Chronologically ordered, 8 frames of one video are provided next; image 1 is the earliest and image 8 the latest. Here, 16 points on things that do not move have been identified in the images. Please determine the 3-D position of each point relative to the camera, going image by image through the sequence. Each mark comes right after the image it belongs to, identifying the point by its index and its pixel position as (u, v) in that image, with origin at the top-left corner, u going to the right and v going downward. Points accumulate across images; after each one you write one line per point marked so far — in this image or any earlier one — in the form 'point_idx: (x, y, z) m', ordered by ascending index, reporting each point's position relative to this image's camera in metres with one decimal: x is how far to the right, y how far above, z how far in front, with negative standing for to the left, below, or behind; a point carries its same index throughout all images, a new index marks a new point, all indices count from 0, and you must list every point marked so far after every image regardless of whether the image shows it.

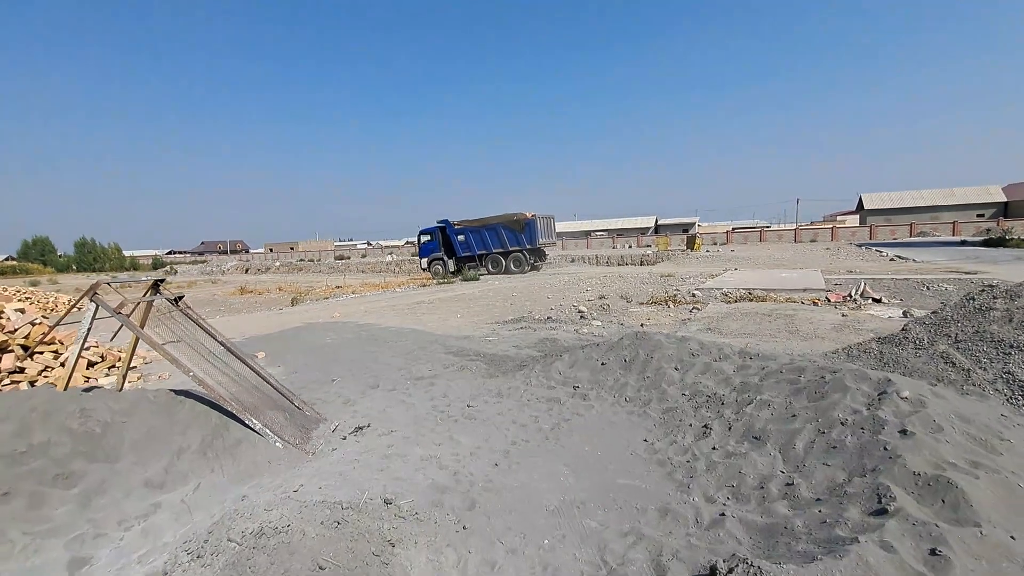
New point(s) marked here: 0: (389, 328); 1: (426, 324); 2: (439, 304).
0: (-2.8, -0.9, +11.4) m
1: (-2.0, -0.8, +11.9) m
2: (-2.3, -0.5, +15.3) m
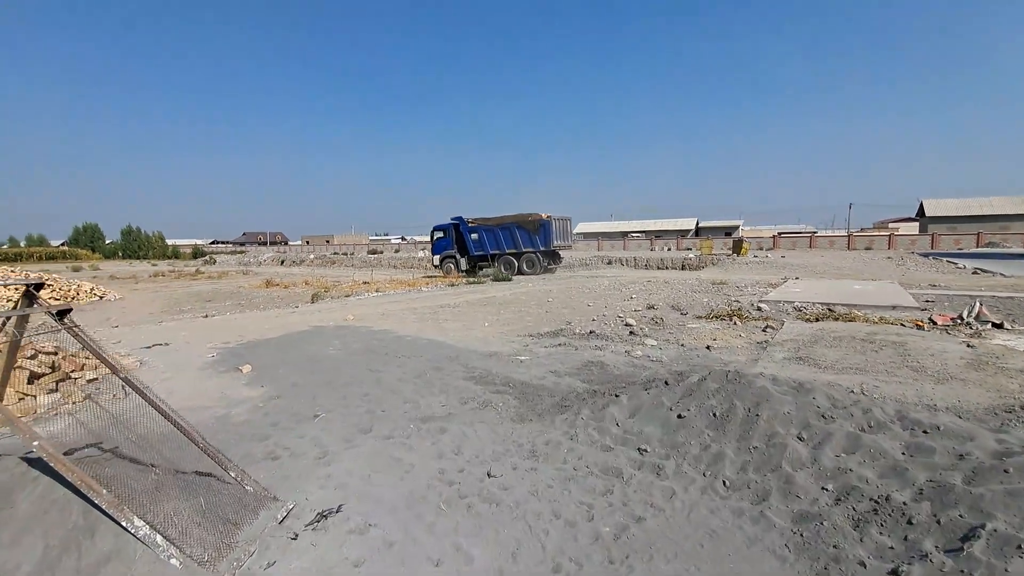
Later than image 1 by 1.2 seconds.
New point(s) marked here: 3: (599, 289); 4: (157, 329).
0: (-2.1, -1.0, +9.8) m
1: (-1.3, -0.9, +10.2) m
2: (-1.3, -0.5, +13.7) m
3: (+3.1, 0.0, +18.4) m
4: (-8.6, -0.9, +12.2) m
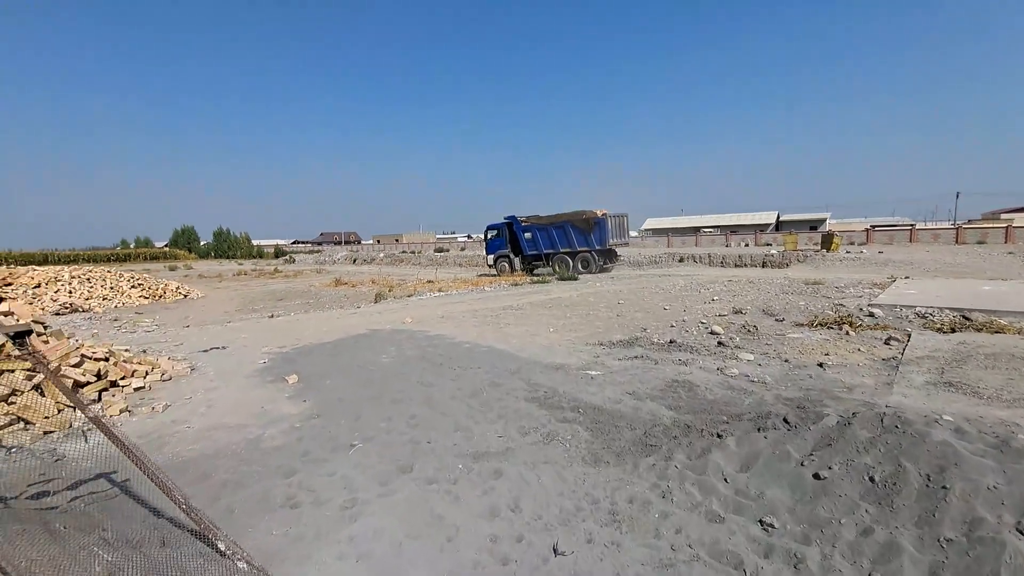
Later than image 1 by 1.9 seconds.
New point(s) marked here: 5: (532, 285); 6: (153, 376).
0: (-0.9, -1.0, +9.0) m
1: (-0.1, -1.0, +9.3) m
2: (+0.4, -0.6, +12.7) m
3: (+5.4, 0.0, +16.9) m
4: (-7.0, -1.0, +12.2) m
5: (+0.6, +0.1, +20.1) m
6: (-5.0, -1.2, +7.1) m
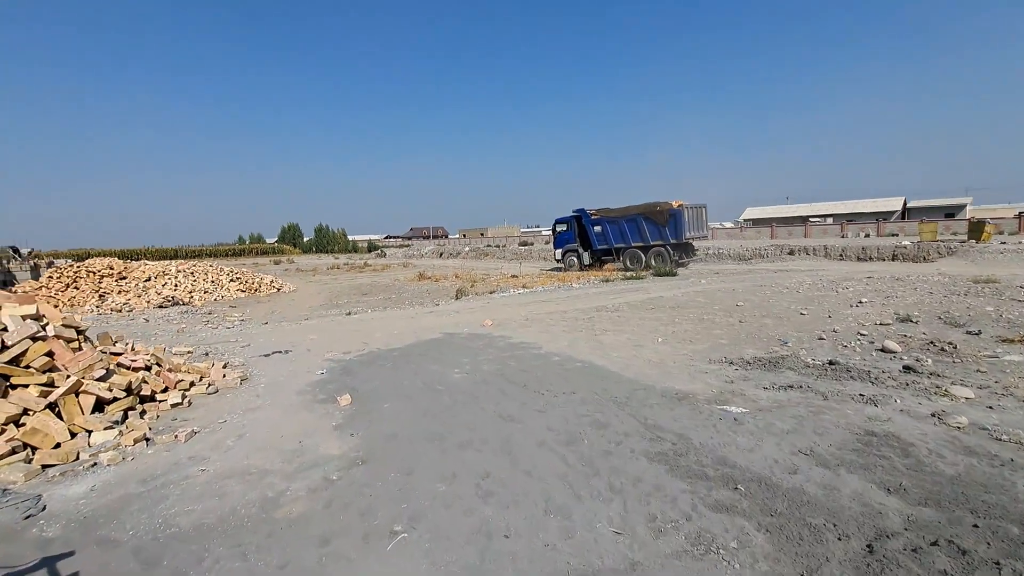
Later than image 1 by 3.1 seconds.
0: (+0.5, -1.0, +7.4) m
1: (+1.4, -1.0, +7.5) m
2: (+2.4, -0.5, +10.8) m
3: (+8.1, 0.0, +14.1) m
4: (-4.9, -0.9, +11.5) m
5: (+3.9, +0.2, +18.0) m
6: (-3.8, -1.2, +6.2) m
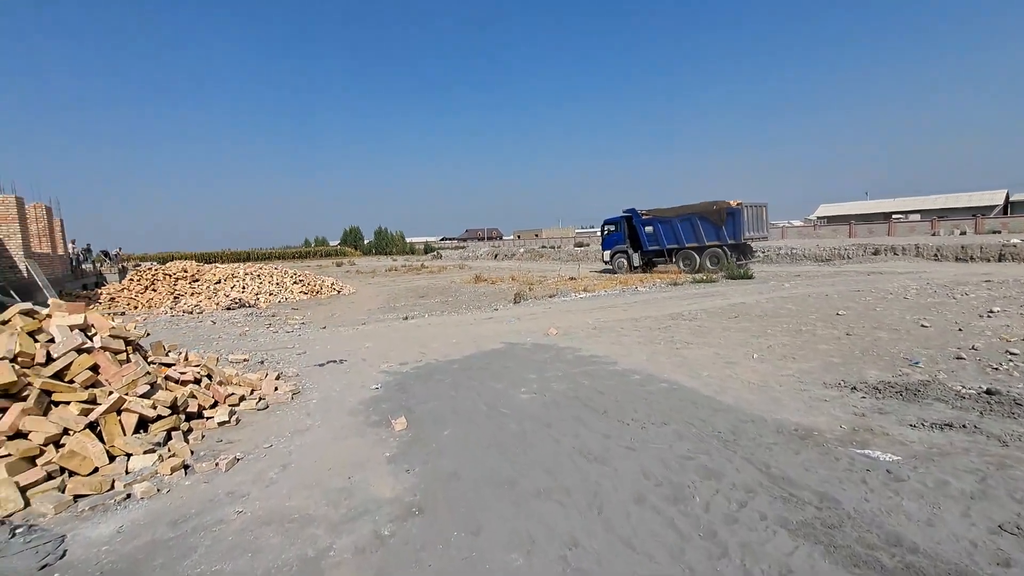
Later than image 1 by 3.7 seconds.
0: (+1.5, -1.1, +6.5) m
1: (+2.4, -1.1, +6.5) m
2: (+3.7, -0.7, +9.7) m
3: (+9.7, -0.1, +12.3) m
4: (-3.5, -1.0, +11.2) m
5: (+5.9, +0.1, +16.7) m
6: (-3.0, -1.3, +5.8) m
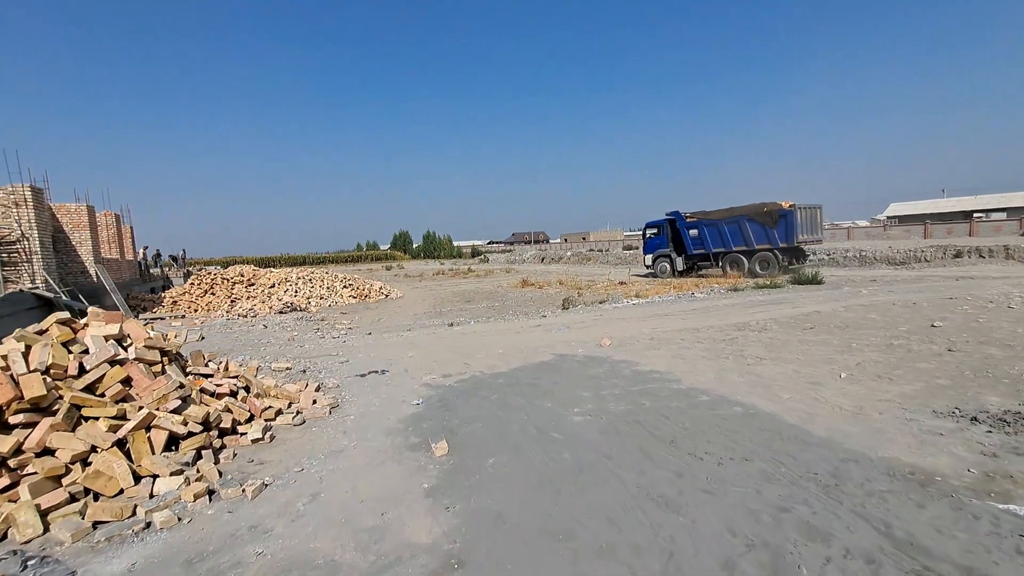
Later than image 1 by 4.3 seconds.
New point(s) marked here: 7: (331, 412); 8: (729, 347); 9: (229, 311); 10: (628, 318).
0: (+2.1, -1.2, +5.8) m
1: (+2.9, -1.2, +5.7) m
2: (+4.6, -0.8, +8.8) m
3: (+10.8, -0.3, +10.8) m
4: (-2.5, -1.1, +10.9) m
5: (+7.4, -0.1, +15.5) m
6: (-2.5, -1.4, +5.5) m
7: (-2.1, -1.4, +5.8) m
8: (+3.4, -0.9, +7.8) m
9: (-11.1, -0.9, +19.8) m
10: (+2.7, -0.7, +11.6) m
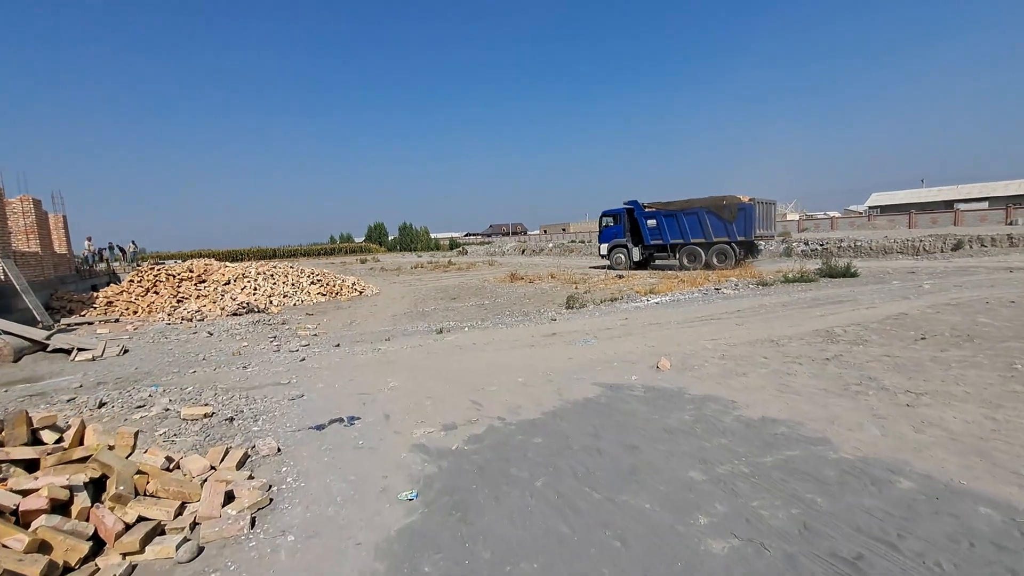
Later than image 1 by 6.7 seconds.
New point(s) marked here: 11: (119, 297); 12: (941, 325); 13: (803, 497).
0: (+2.5, -1.3, +3.4) m
1: (+3.4, -1.2, +3.4) m
2: (+4.9, -0.8, +6.5) m
3: (+10.9, -0.2, +8.9) m
4: (-2.3, -1.1, +8.4) m
5: (+7.4, +0.1, +13.4) m
6: (-2.0, -1.5, +2.9) m
7: (-1.7, -1.5, +3.3) m
8: (+3.7, -1.0, +5.5) m
9: (-11.3, -0.8, +16.8) m
10: (+2.8, -0.6, +9.3) m
11: (-14.6, -0.4, +18.7) m
12: (+6.7, -0.5, +7.6) m
13: (+1.8, -1.3, +3.2) m
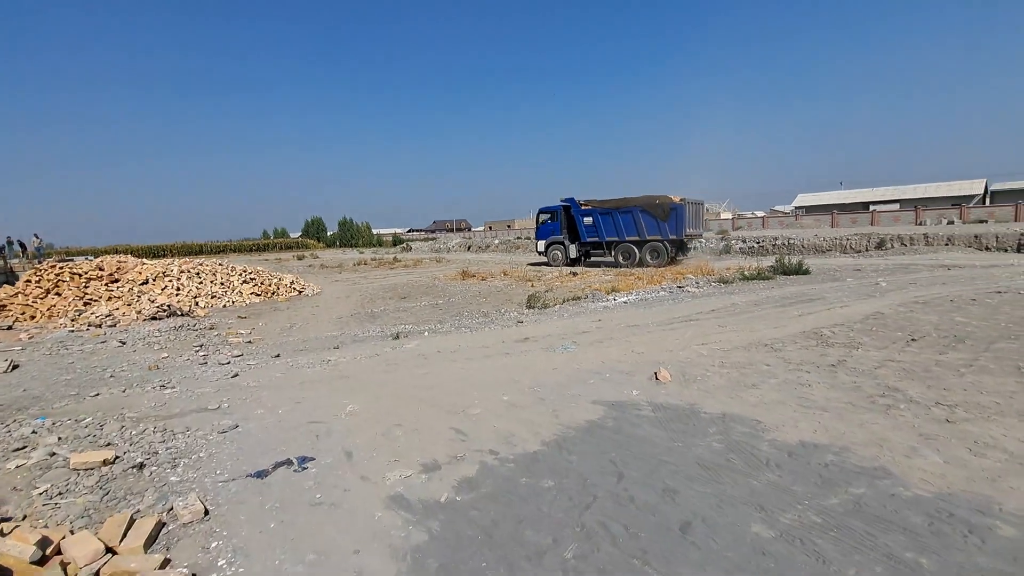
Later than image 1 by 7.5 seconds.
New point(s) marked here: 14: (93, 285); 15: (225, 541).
0: (+2.6, -1.3, +2.8) m
1: (+3.5, -1.3, +2.9) m
2: (+4.6, -0.8, +6.2) m
3: (+10.4, -0.2, +9.2) m
4: (-2.7, -1.1, +7.2) m
5: (+6.4, +0.1, +13.3) m
6: (-1.8, -1.6, +1.8) m
7: (-1.5, -1.6, +2.2) m
8: (+3.5, -1.0, +5.0) m
9: (-12.6, -0.9, +14.6) m
10: (+2.3, -0.6, +8.7) m
11: (-16.1, -0.4, +16.2) m
12: (+6.3, -0.5, +7.4) m
13: (+2.0, -1.4, +2.6) m
14: (-14.8, +0.1, +17.9) m
15: (-1.7, -1.5, +3.0) m
